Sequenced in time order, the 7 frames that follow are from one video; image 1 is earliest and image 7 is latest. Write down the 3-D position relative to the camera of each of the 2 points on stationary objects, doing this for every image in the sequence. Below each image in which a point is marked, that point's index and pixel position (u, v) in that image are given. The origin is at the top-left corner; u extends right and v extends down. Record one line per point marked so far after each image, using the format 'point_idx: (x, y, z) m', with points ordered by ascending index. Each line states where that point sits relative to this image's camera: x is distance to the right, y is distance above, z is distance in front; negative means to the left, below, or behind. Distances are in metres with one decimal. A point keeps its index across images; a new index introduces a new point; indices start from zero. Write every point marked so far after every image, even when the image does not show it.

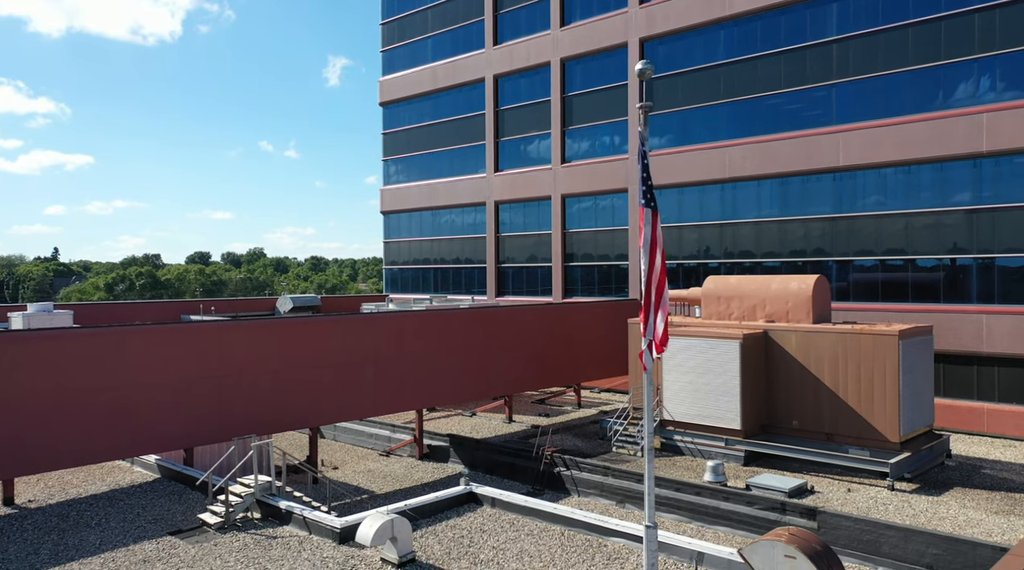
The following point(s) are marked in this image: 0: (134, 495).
0: (-9.2, -5.1, +19.7) m
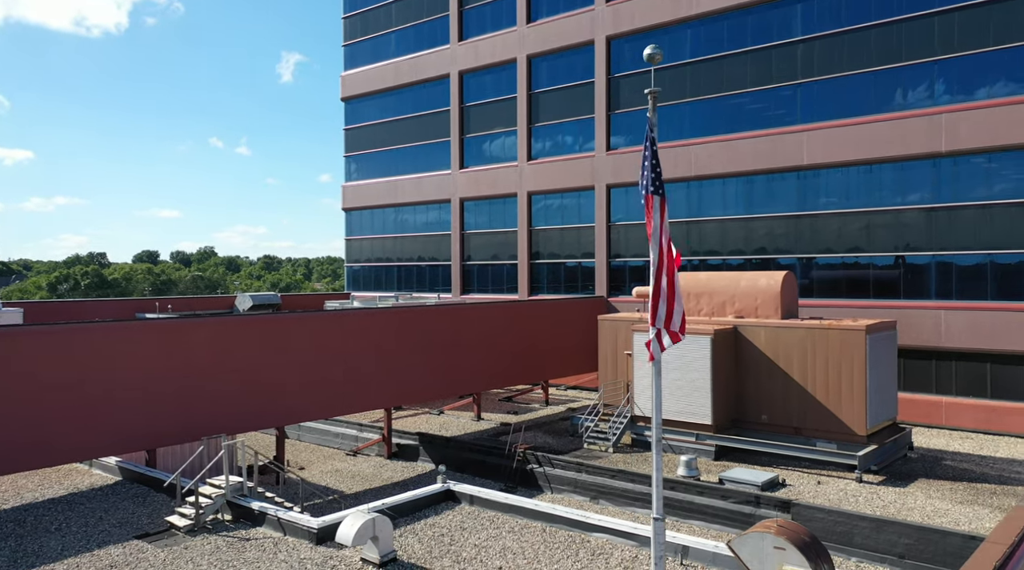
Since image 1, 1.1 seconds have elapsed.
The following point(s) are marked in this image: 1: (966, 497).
0: (-9.8, -5.0, +18.9) m
1: (+10.8, -5.1, +19.2) m
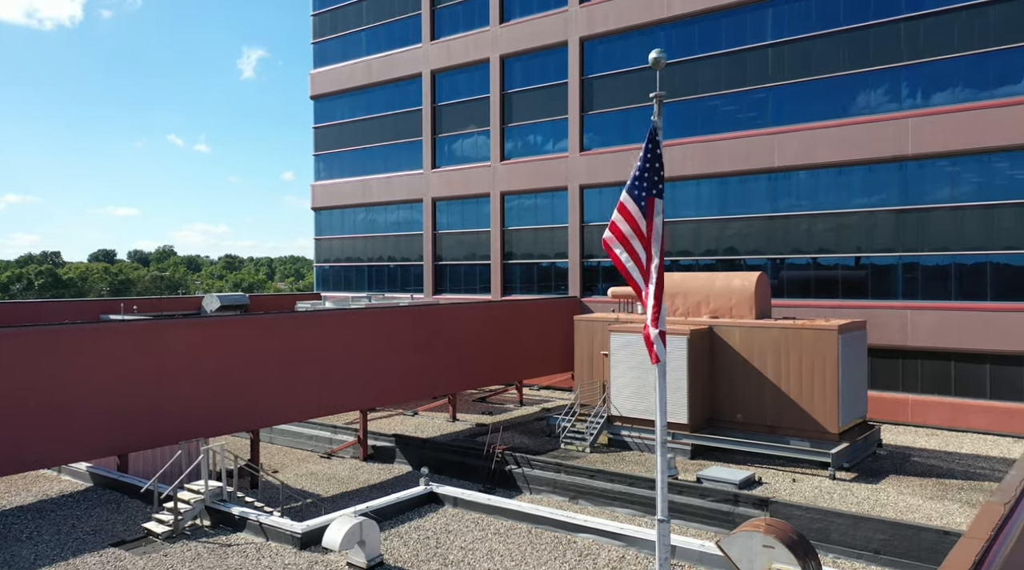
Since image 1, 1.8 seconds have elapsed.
0: (-10.2, -5.0, +18.5) m
1: (+10.4, -5.1, +19.7) m
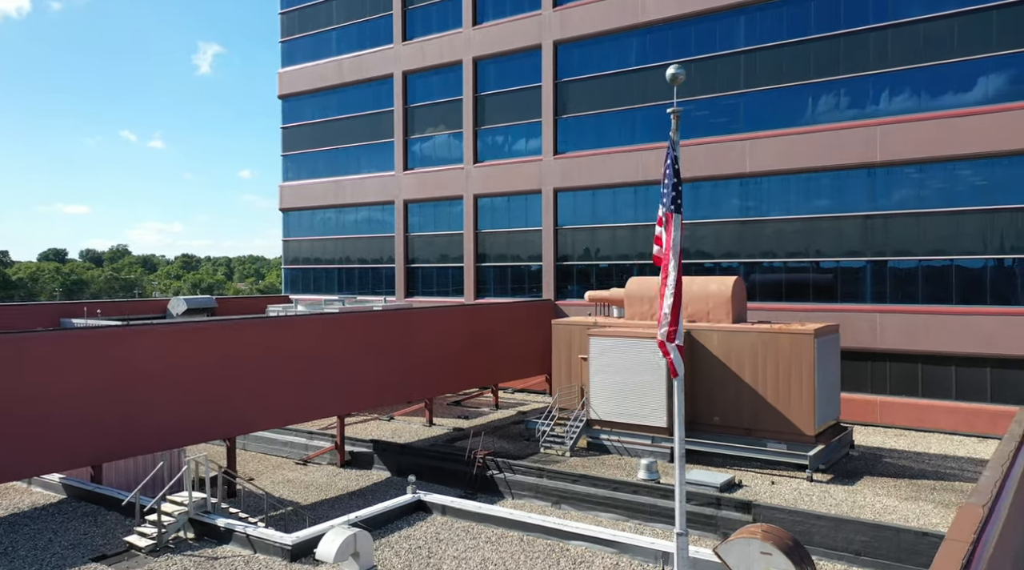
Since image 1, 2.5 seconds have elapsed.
0: (-10.5, -5.2, +17.9) m
1: (+10.0, -5.2, +20.2) m
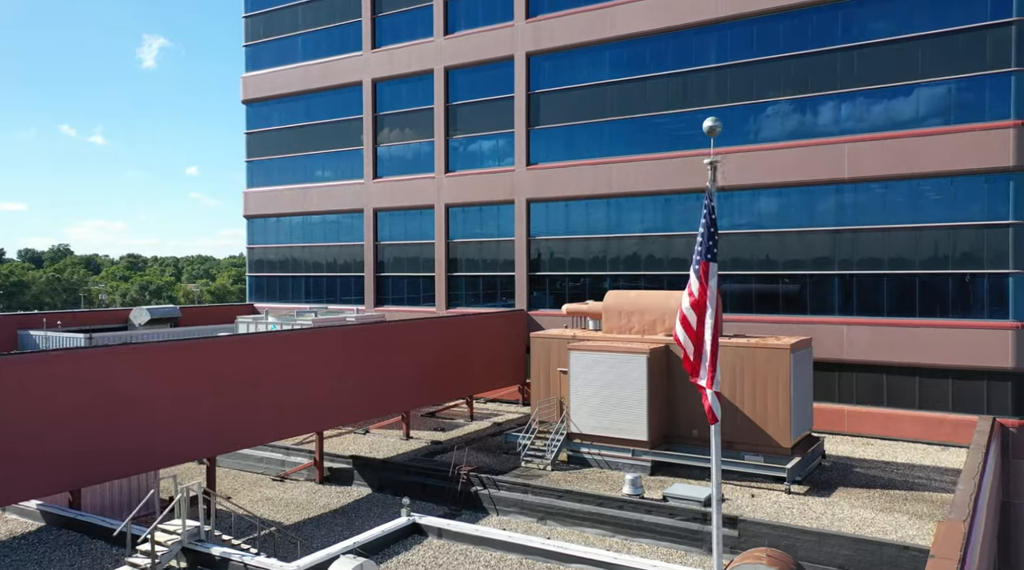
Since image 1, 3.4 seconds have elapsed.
0: (-10.7, -5.7, +17.4) m
1: (+9.7, -5.7, +20.9) m
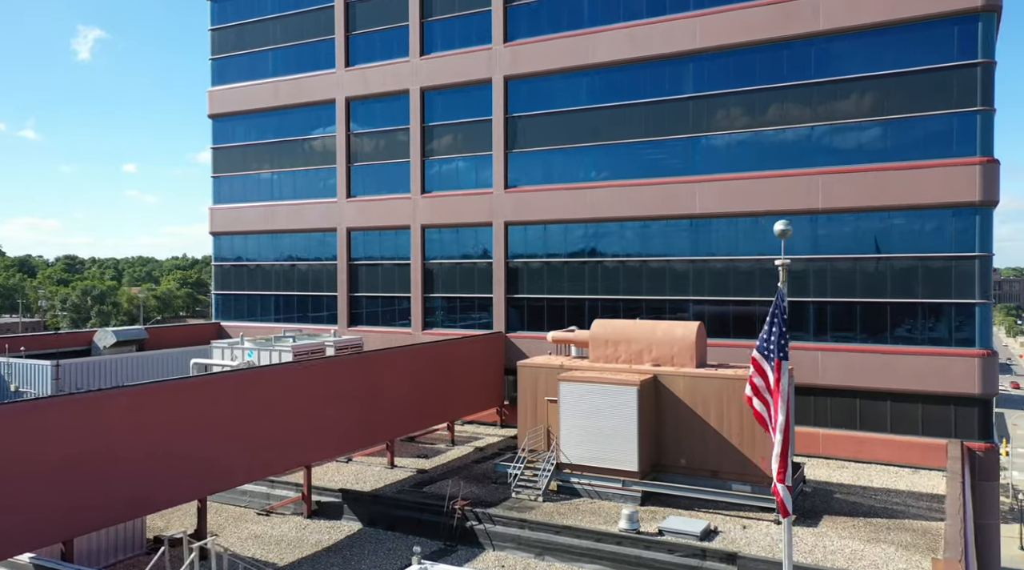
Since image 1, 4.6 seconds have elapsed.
0: (-10.4, -6.7, +16.8) m
1: (+9.6, -6.7, +21.7) m
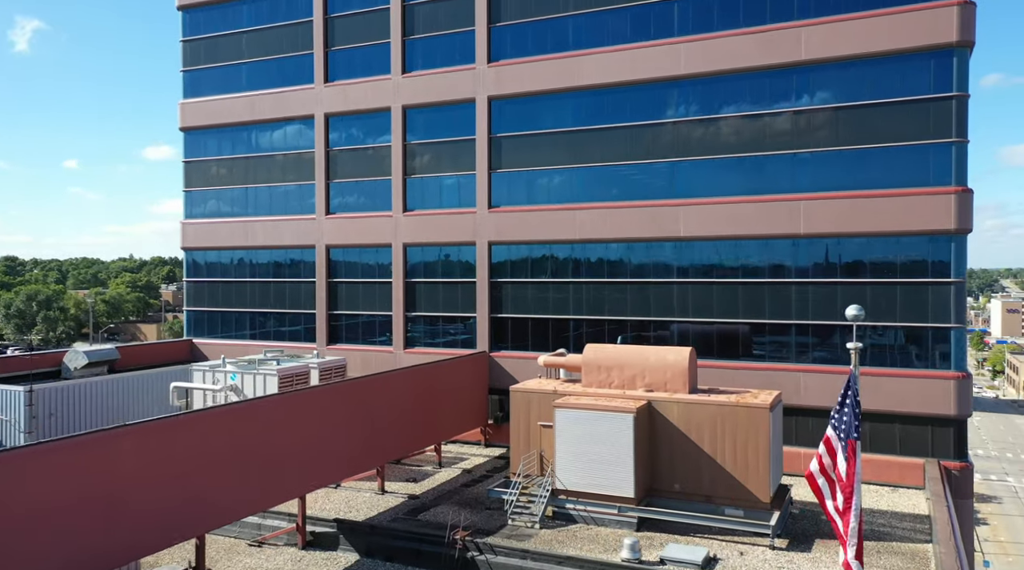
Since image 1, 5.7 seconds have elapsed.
0: (-10.0, -7.6, +16.2) m
1: (+9.7, -7.6, +22.4) m
